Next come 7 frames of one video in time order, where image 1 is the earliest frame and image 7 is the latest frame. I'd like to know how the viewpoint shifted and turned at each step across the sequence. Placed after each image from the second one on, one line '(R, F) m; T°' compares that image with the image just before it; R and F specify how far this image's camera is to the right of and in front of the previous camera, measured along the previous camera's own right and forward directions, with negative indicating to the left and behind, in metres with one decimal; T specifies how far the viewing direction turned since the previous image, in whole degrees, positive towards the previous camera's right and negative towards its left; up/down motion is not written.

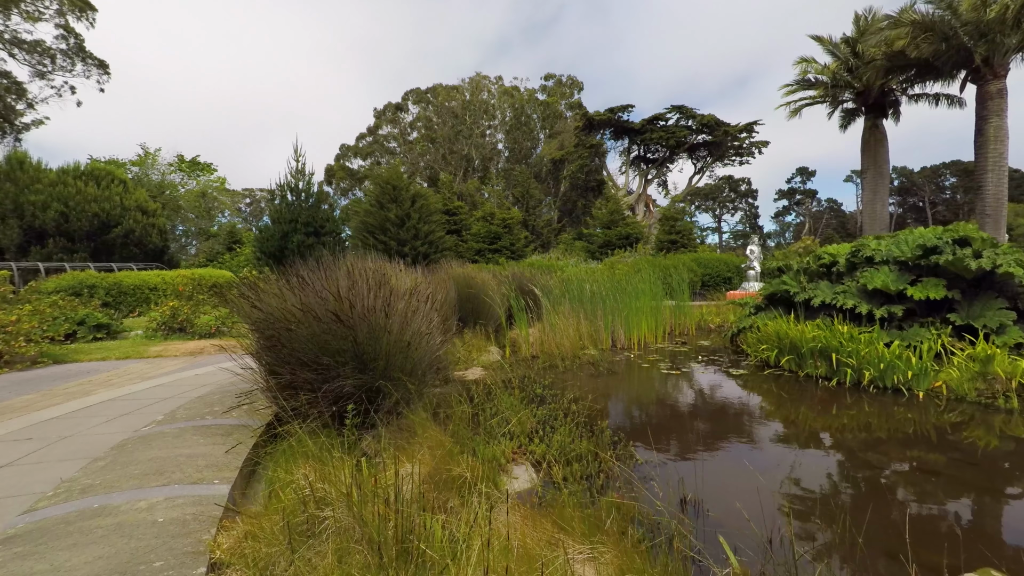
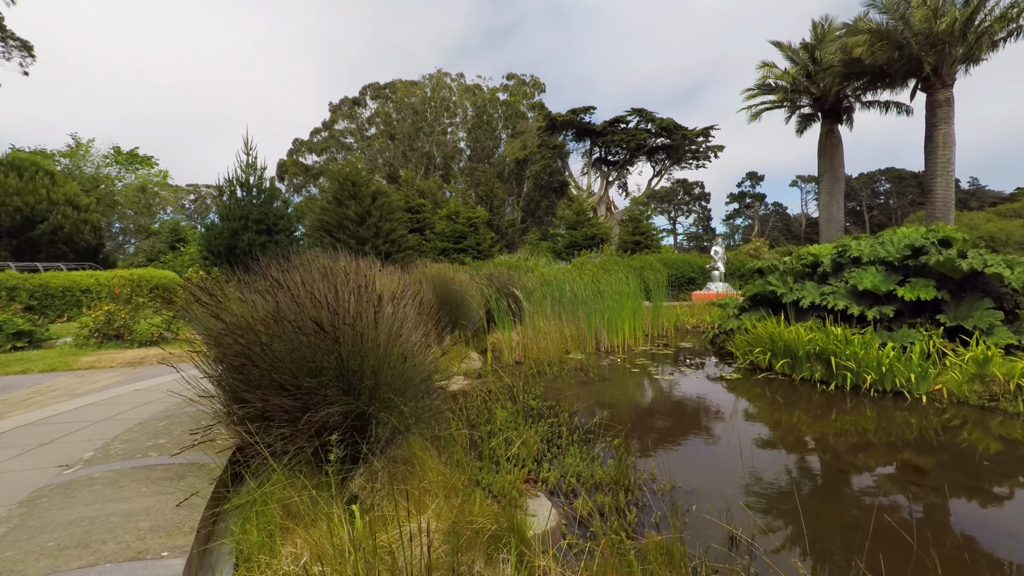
(-0.2, +0.3) m; +5°
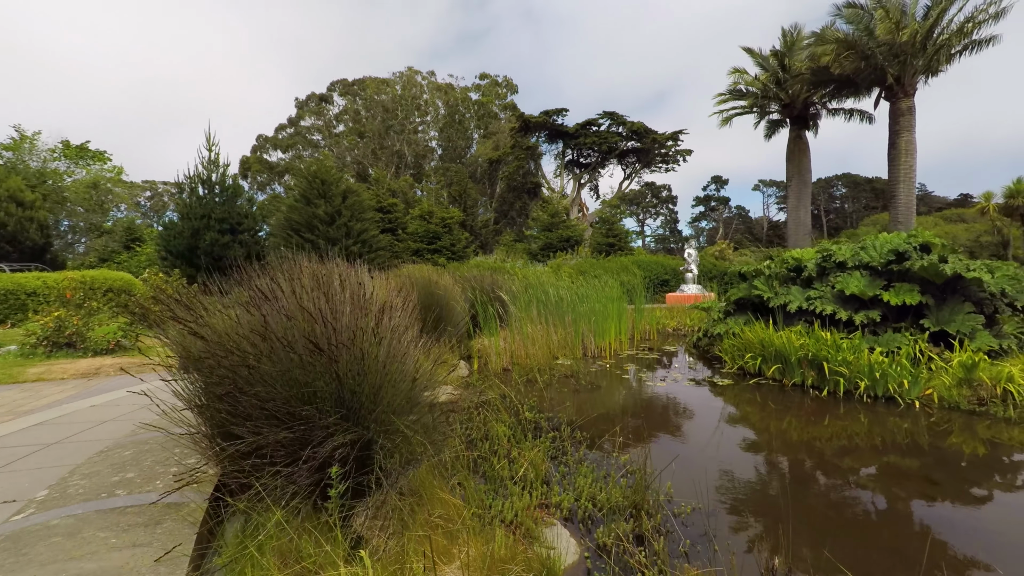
(-0.2, +0.2) m; +4°
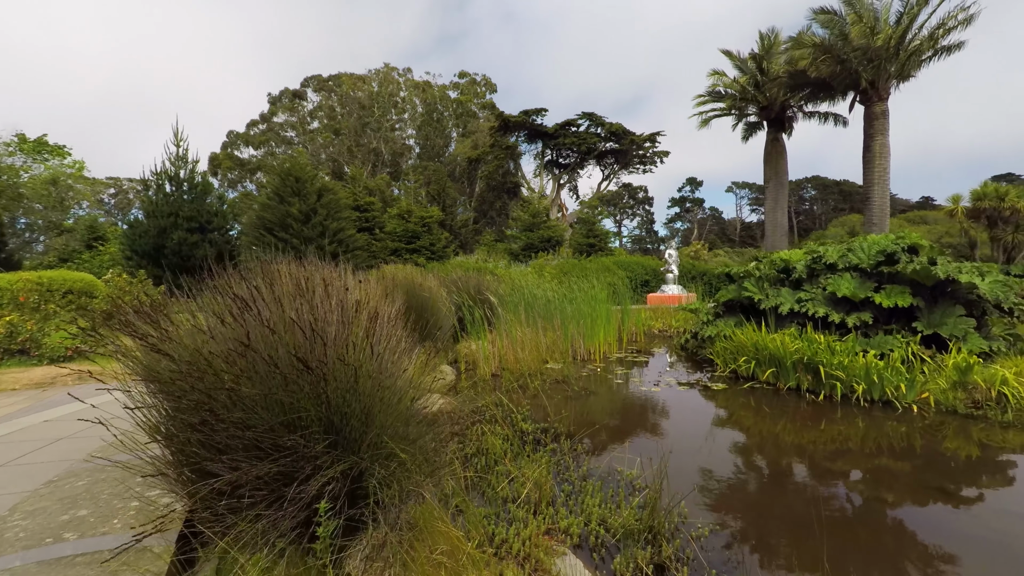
(-0.1, +0.2) m; +3°
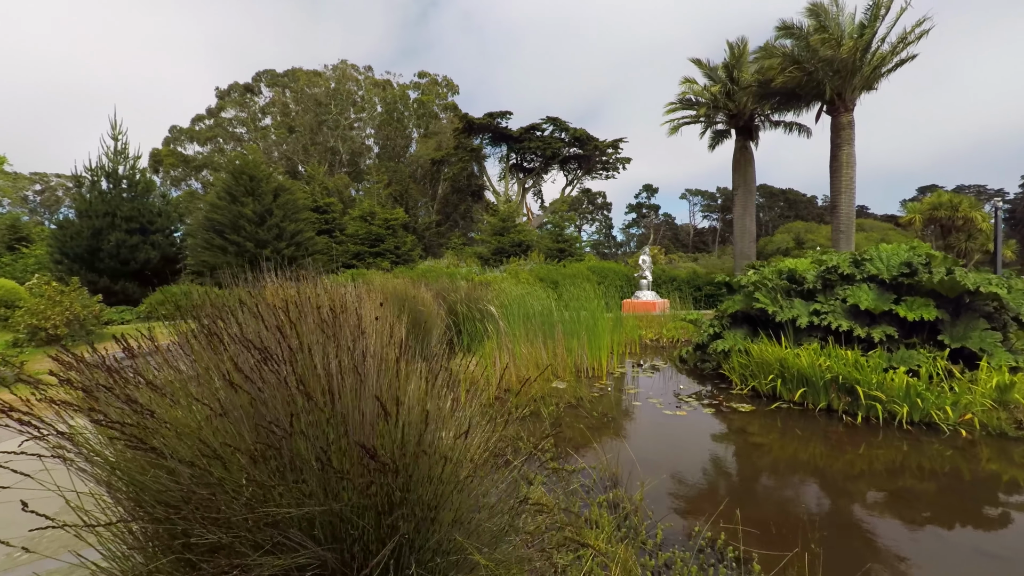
(-0.5, +0.5) m; +5°
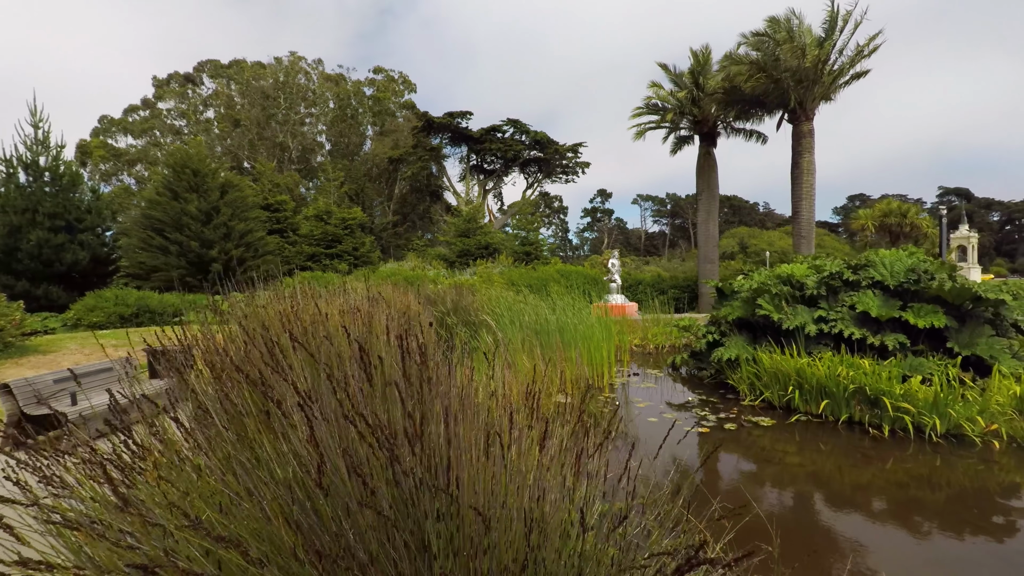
(-0.4, +0.4) m; +5°
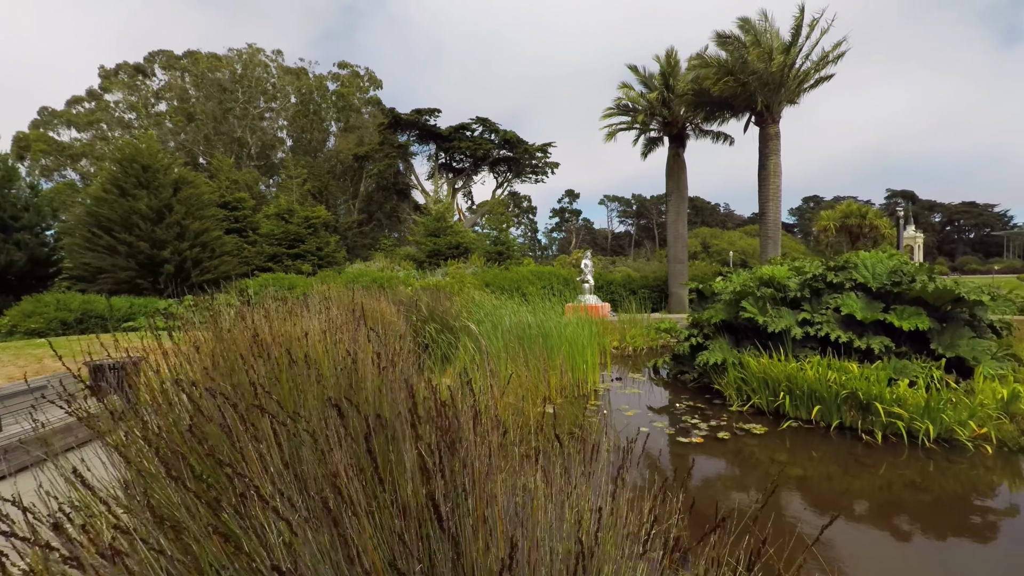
(-0.1, +0.3) m; +4°
